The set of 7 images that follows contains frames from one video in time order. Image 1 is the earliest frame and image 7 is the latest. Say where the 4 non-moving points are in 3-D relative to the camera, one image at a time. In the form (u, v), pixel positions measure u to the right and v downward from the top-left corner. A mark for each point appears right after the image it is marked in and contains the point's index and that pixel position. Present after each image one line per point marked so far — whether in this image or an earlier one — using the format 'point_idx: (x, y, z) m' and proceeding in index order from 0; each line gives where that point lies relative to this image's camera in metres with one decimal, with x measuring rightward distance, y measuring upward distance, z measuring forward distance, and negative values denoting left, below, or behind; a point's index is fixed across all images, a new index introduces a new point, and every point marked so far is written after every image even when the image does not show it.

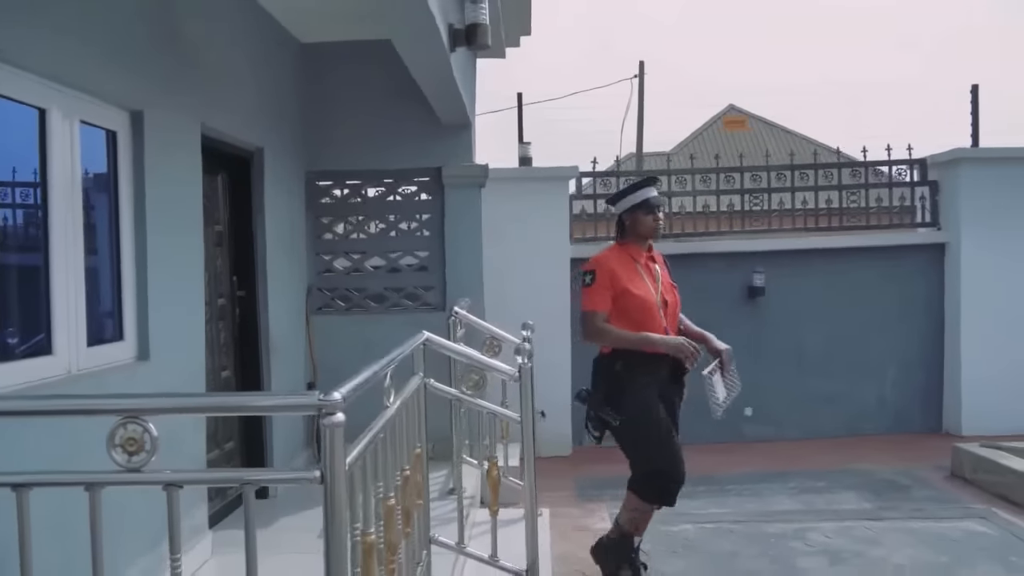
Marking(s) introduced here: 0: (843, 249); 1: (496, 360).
0: (+3.3, +0.4, +7.9) m
1: (-0.1, -0.4, +4.1) m
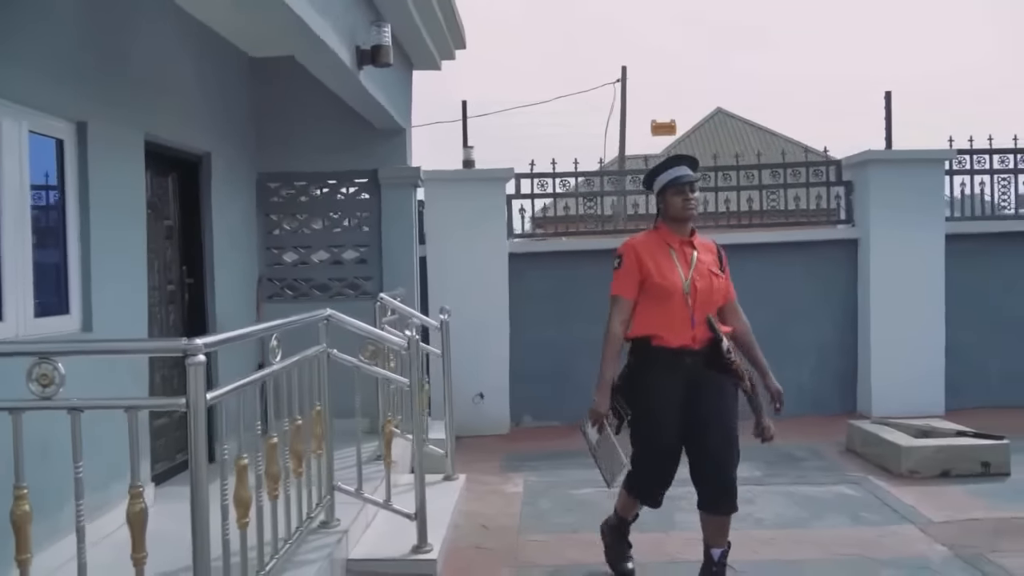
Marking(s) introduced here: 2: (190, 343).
0: (+2.7, +0.5, +8.5) m
1: (-0.8, -0.3, +4.7) m
2: (-1.1, -0.2, +2.8) m
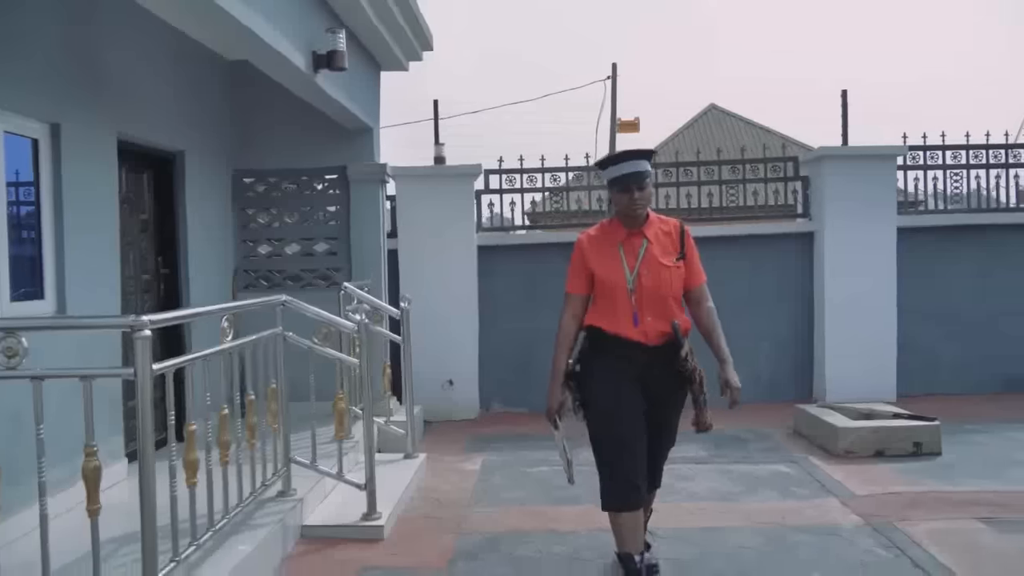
0: (+2.4, +0.6, +8.9) m
1: (-1.1, -0.2, +5.1) m
2: (-1.5, -0.1, +3.1) m
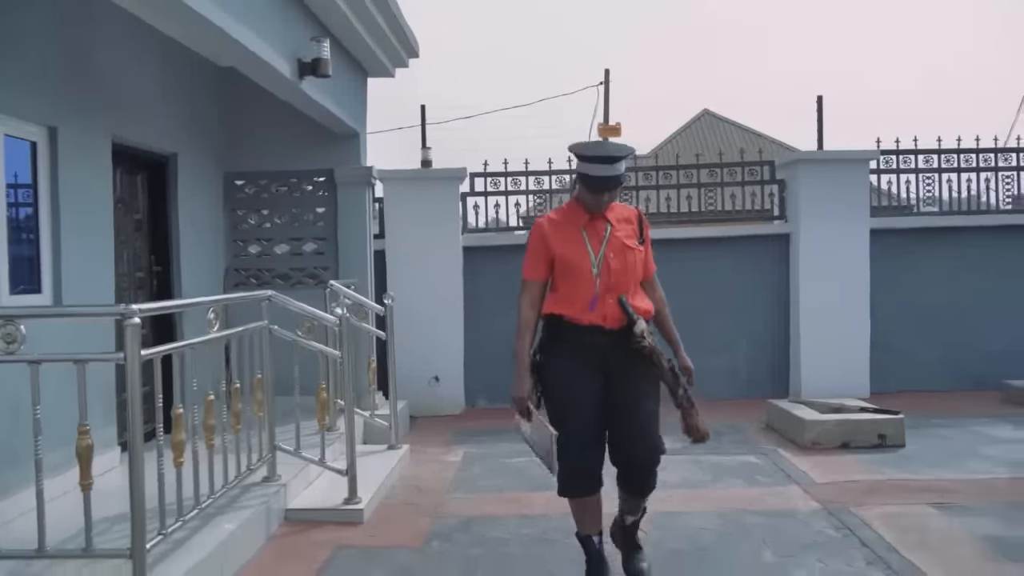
0: (+2.2, +0.6, +9.1) m
1: (-1.3, -0.2, +5.4) m
2: (-1.7, -0.1, +3.4) m
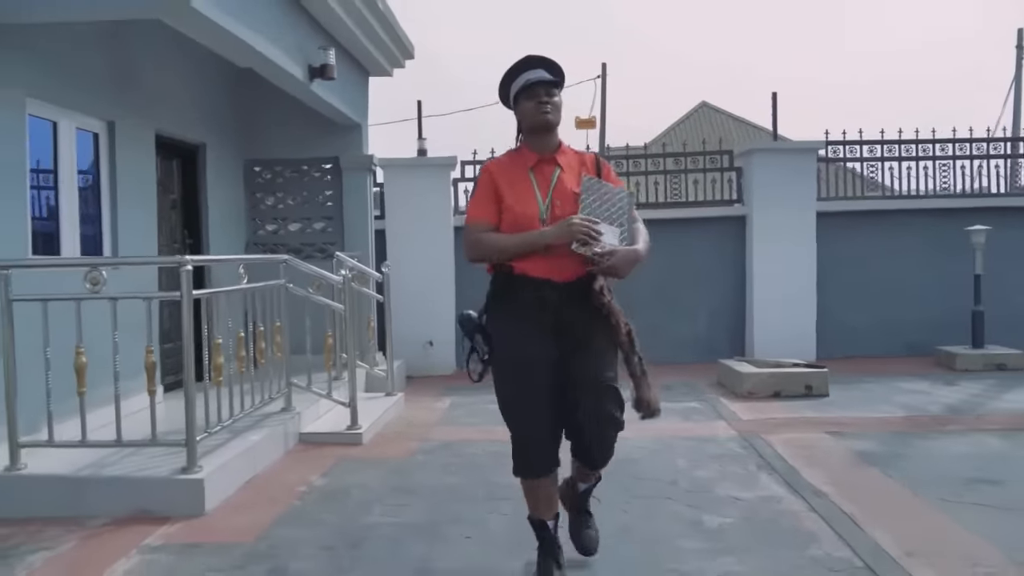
0: (+2.0, +0.9, +10.2) m
1: (-1.5, +0.1, +6.5) m
2: (-1.9, +0.2, +4.5) m
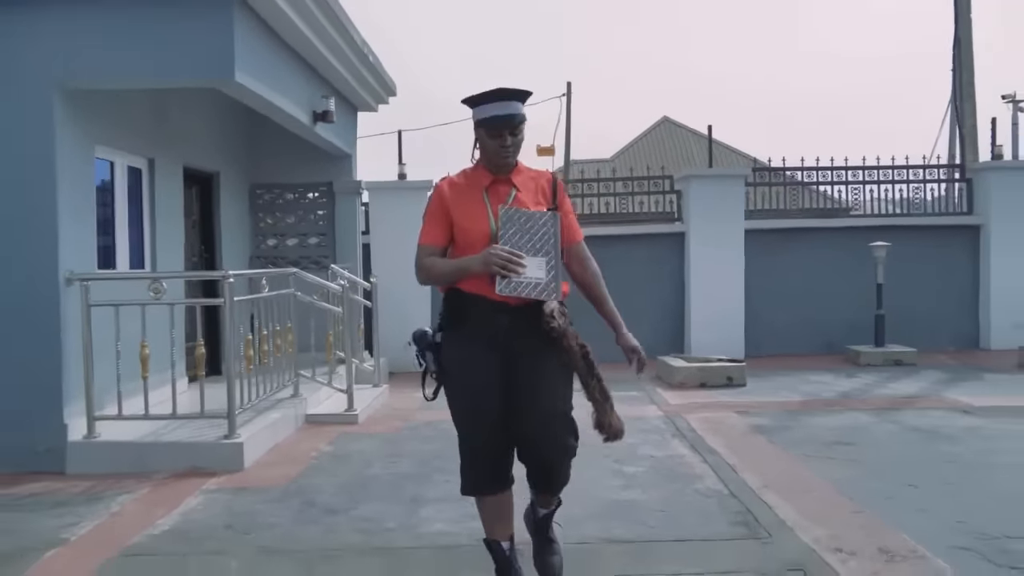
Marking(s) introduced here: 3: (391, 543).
0: (+1.6, +0.8, +11.7) m
1: (-1.8, 0.0, +7.9) m
2: (-2.1, +0.1, +5.9) m
3: (-0.7, -1.4, +4.3) m
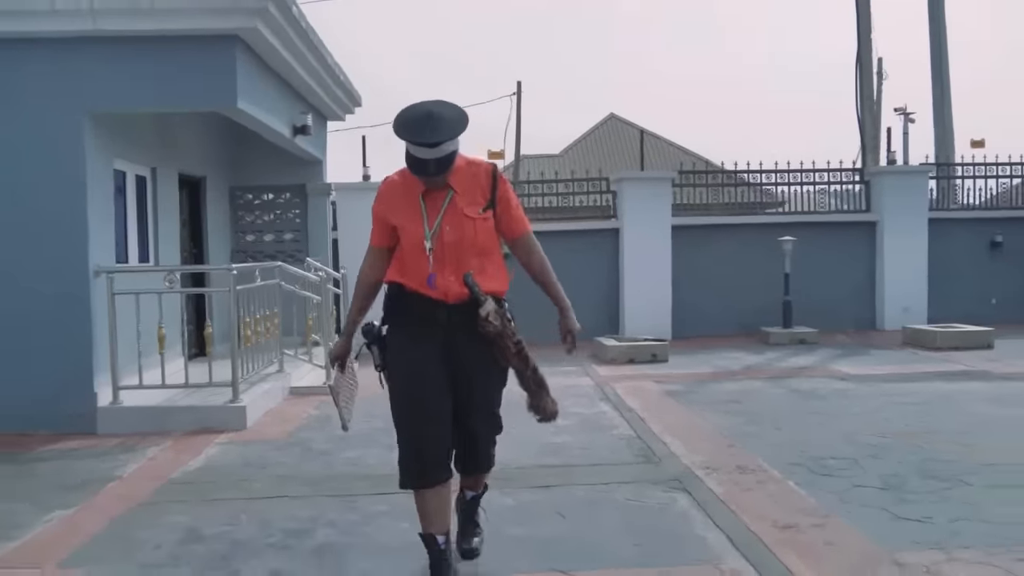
0: (+0.8, +0.9, +13.2) m
1: (-2.3, +0.1, +9.1) m
2: (-2.5, +0.2, +7.1) m
3: (-1.0, -1.3, +5.6) m
